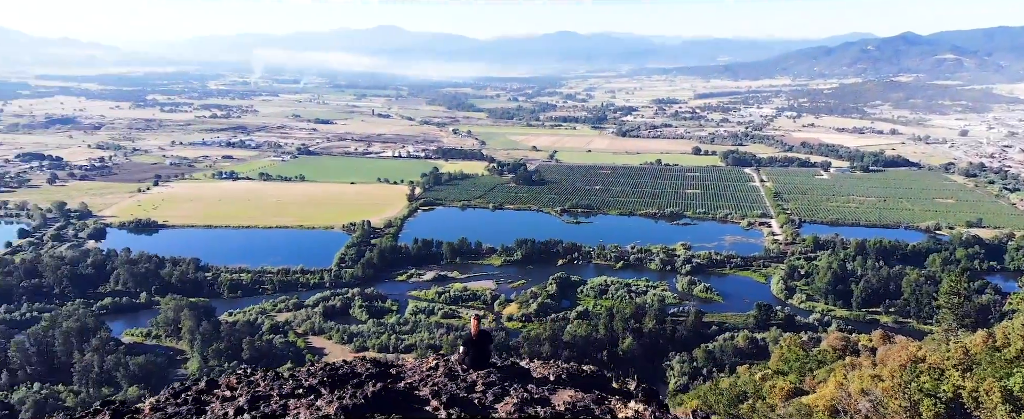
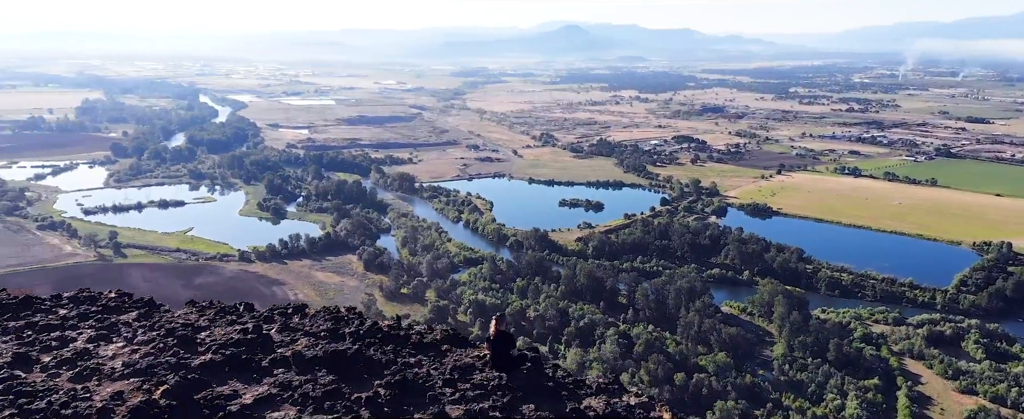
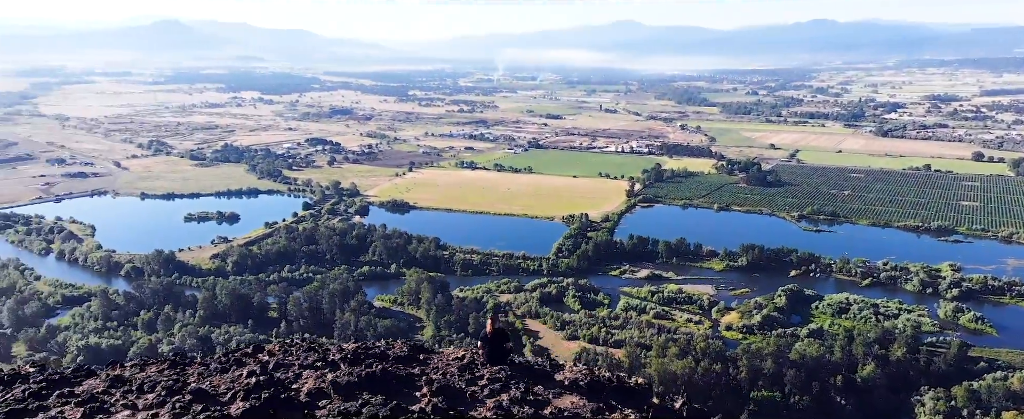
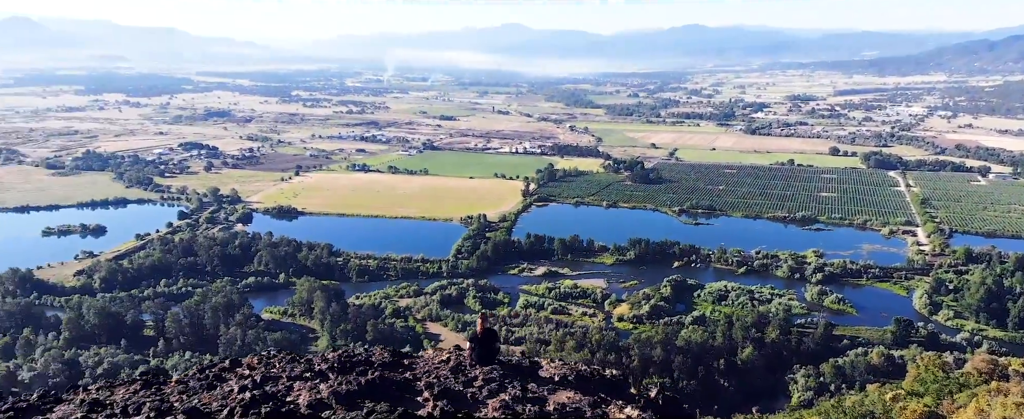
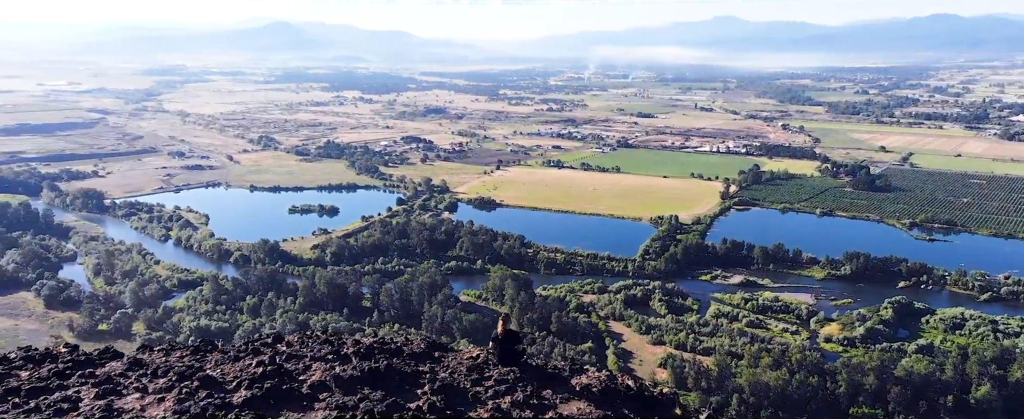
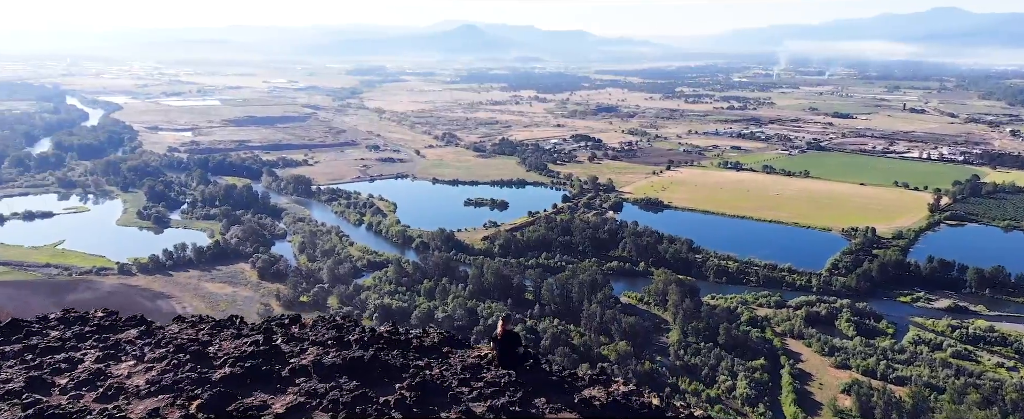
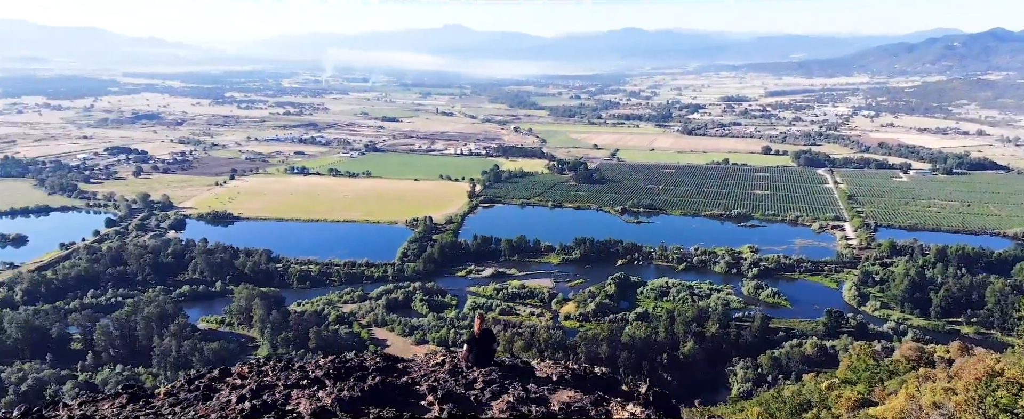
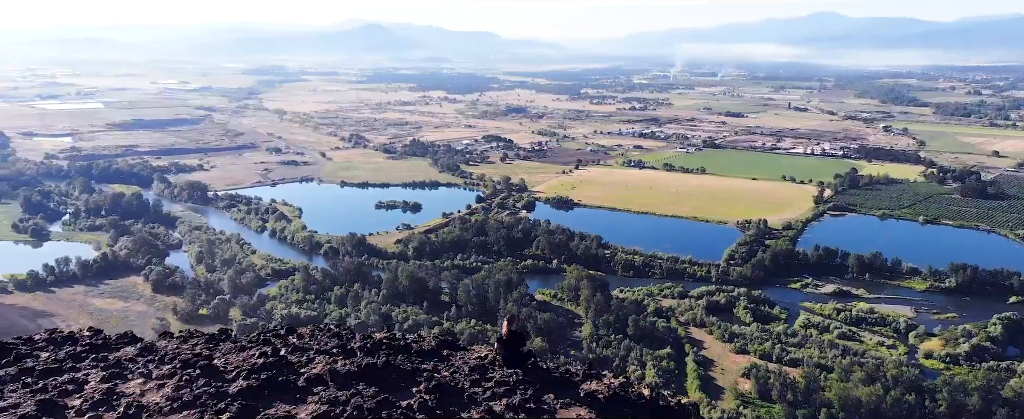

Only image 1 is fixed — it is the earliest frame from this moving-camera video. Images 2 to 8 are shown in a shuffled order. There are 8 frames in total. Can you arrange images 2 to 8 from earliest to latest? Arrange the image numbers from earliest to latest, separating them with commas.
7, 4, 3, 5, 8, 6, 2
